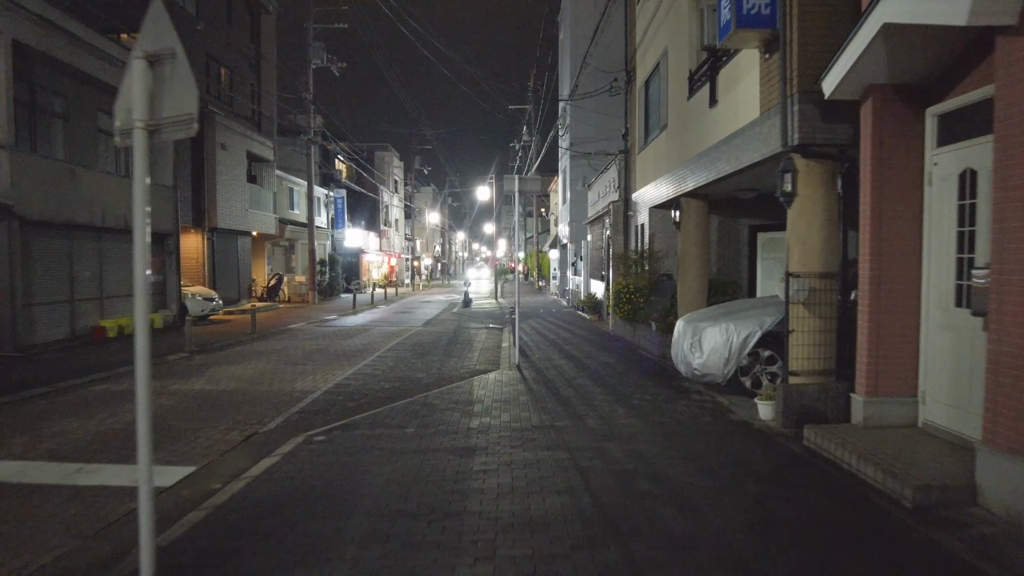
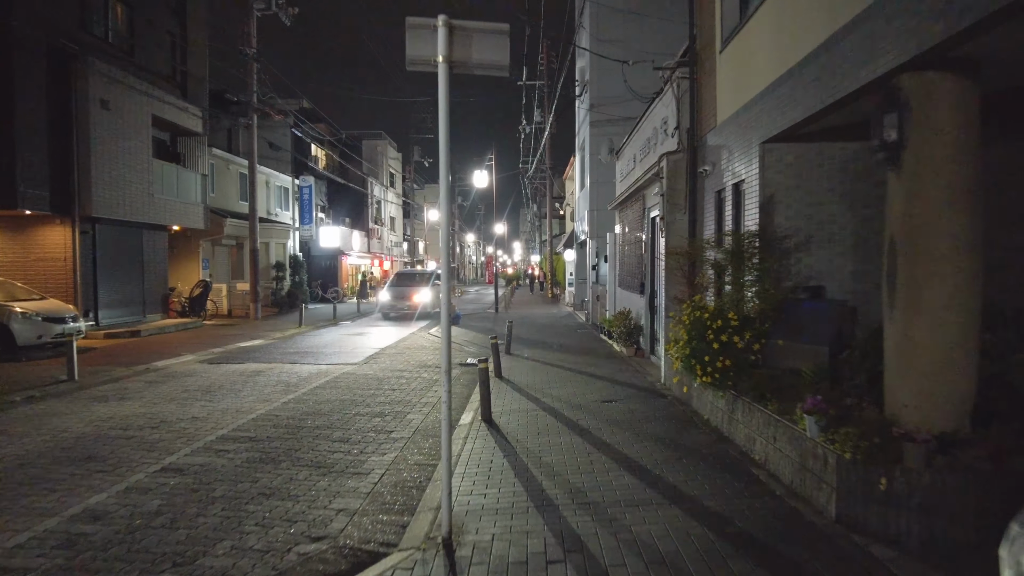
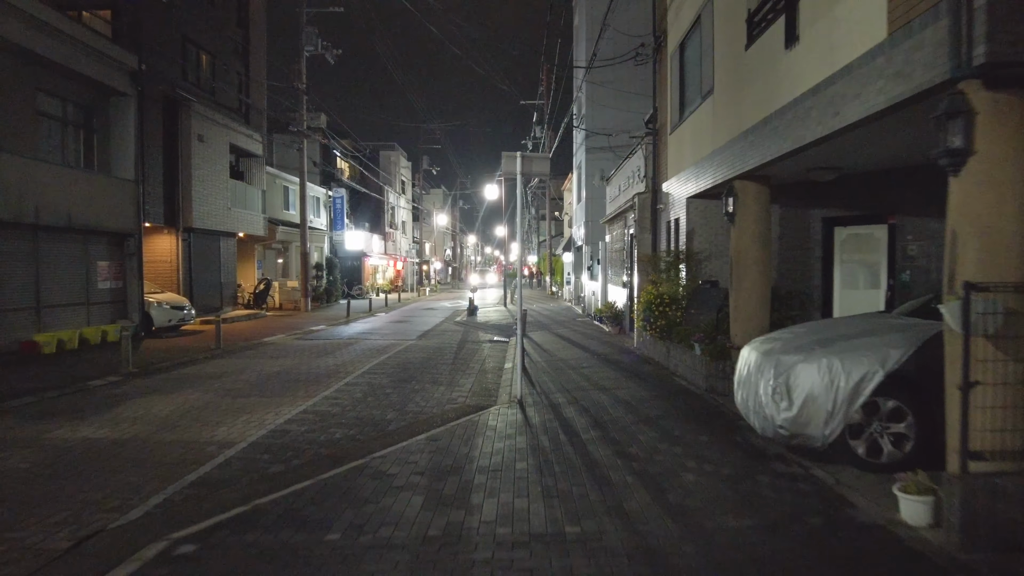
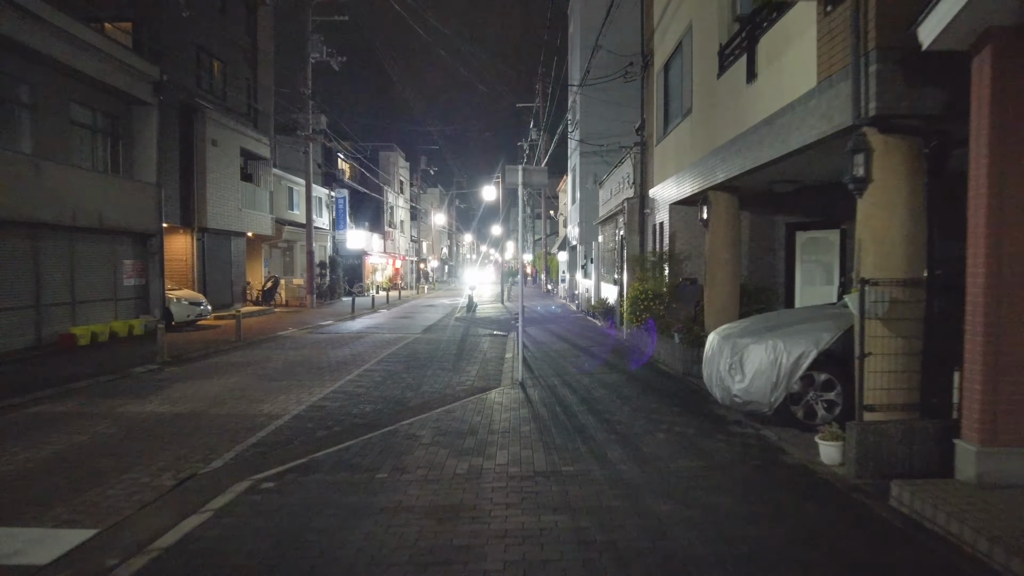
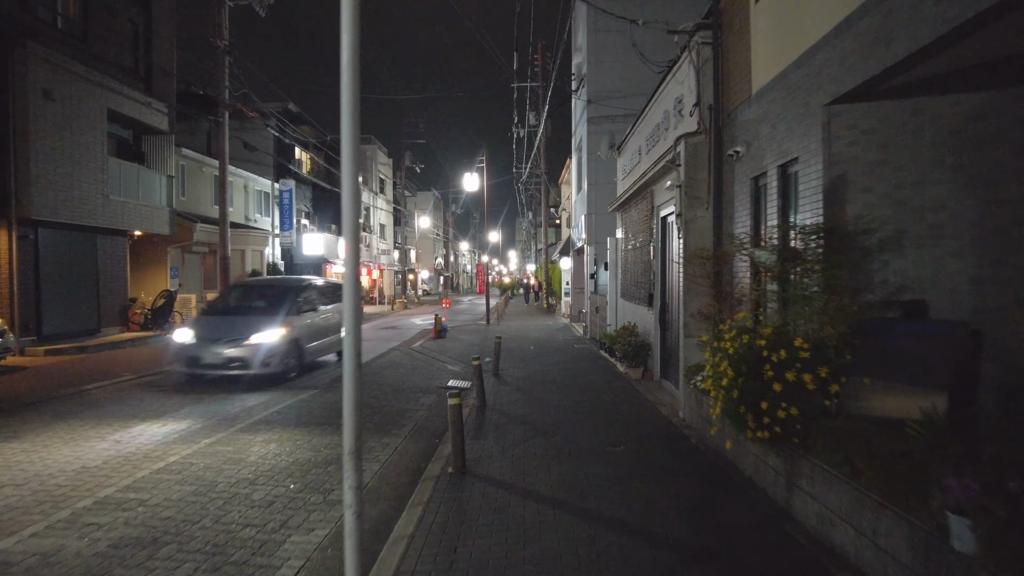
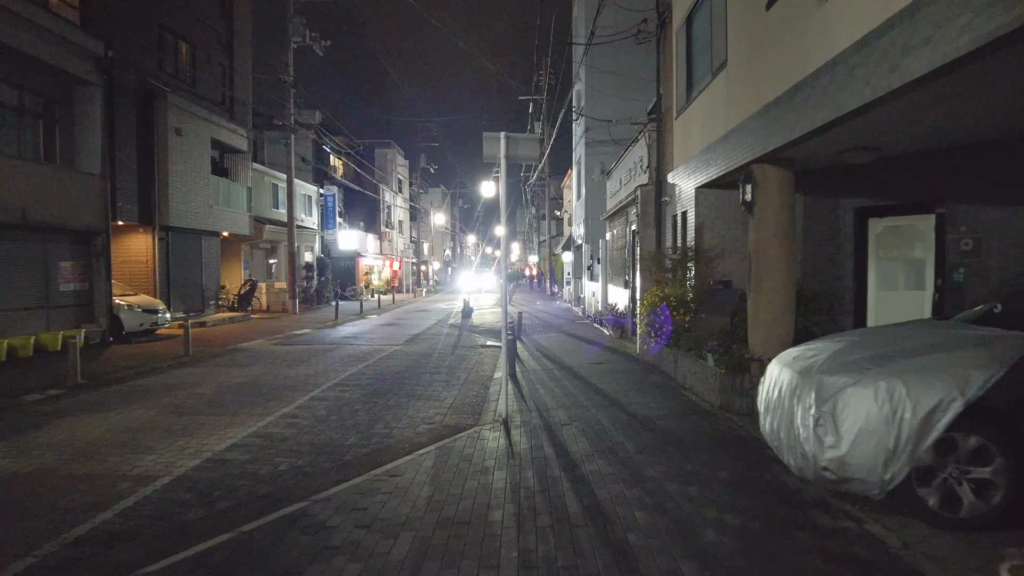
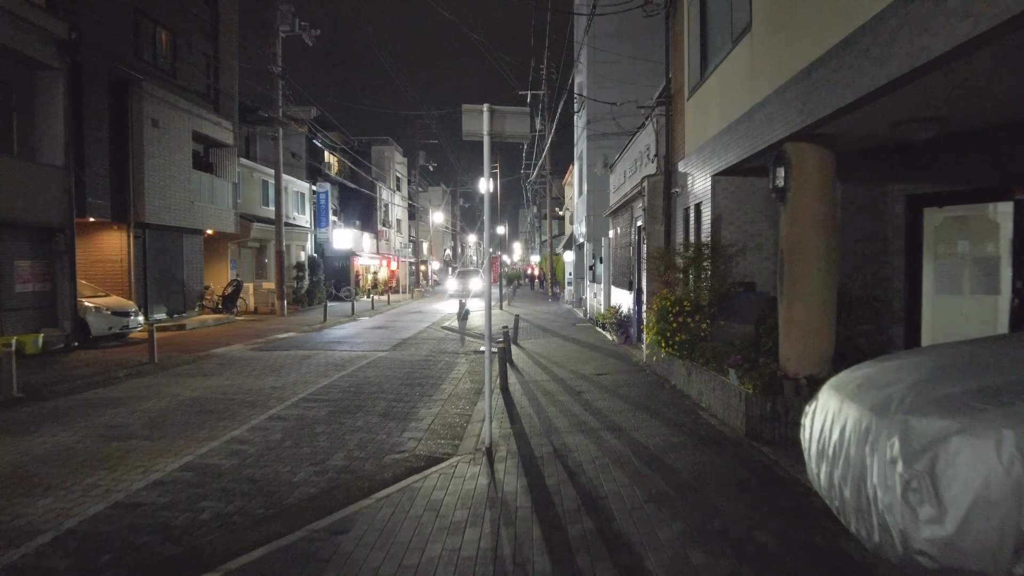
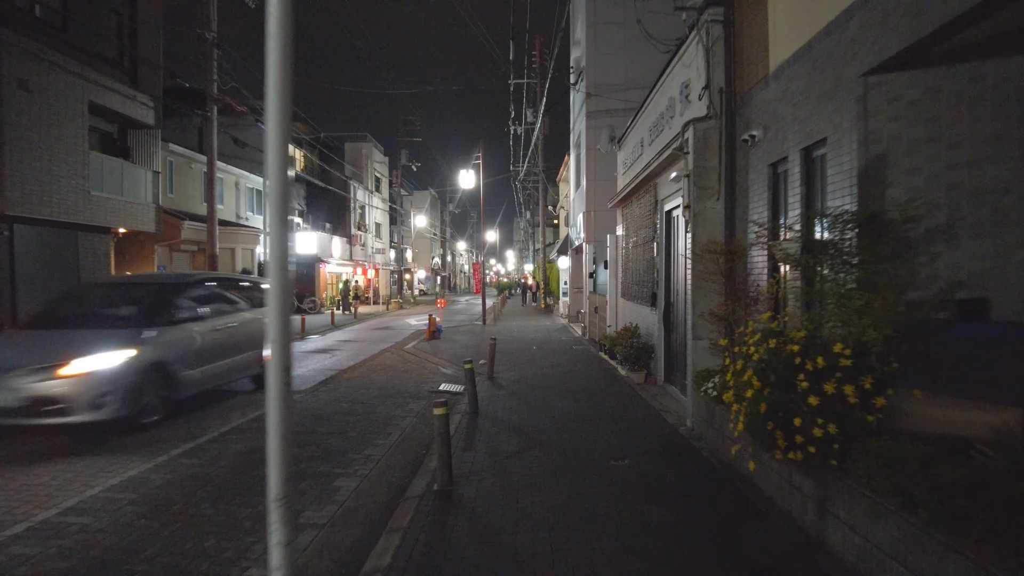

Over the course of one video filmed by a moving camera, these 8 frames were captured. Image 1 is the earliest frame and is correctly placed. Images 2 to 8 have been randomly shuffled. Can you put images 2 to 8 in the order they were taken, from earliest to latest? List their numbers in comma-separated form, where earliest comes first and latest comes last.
4, 3, 6, 7, 2, 5, 8
